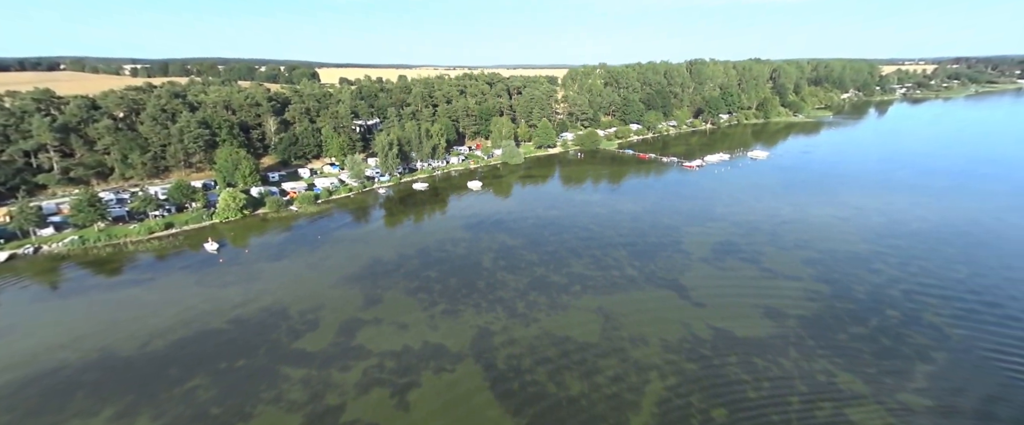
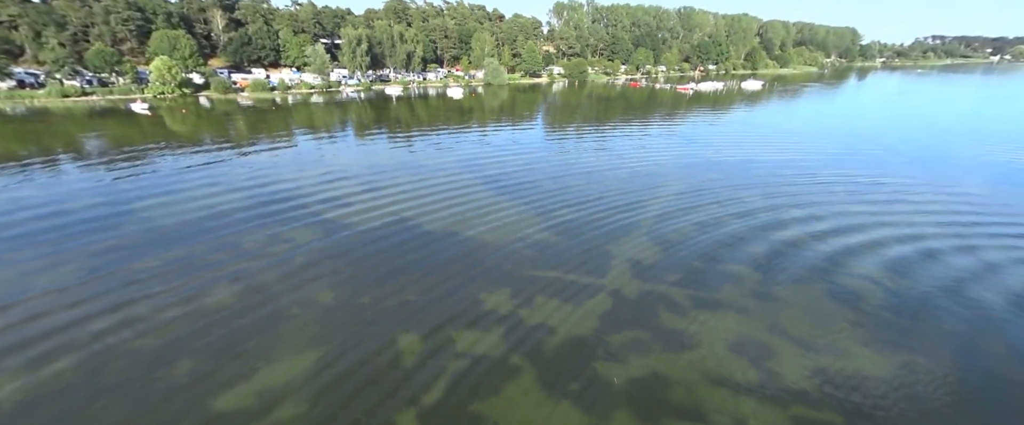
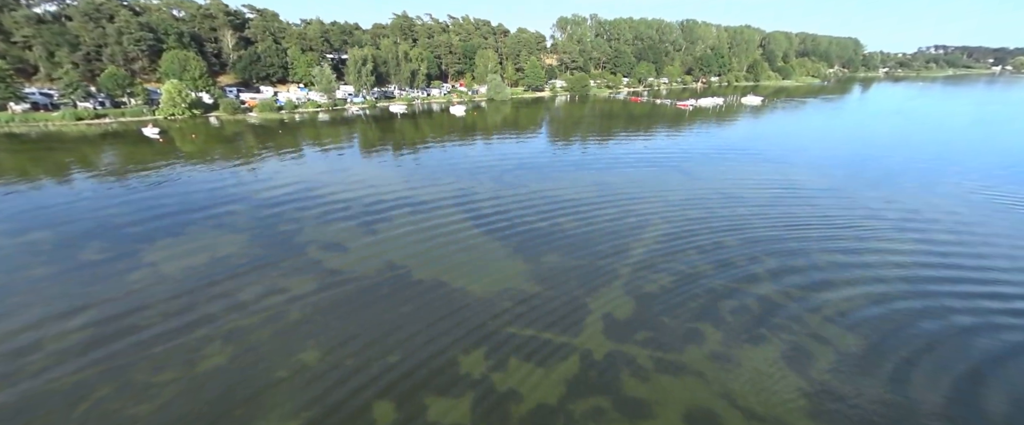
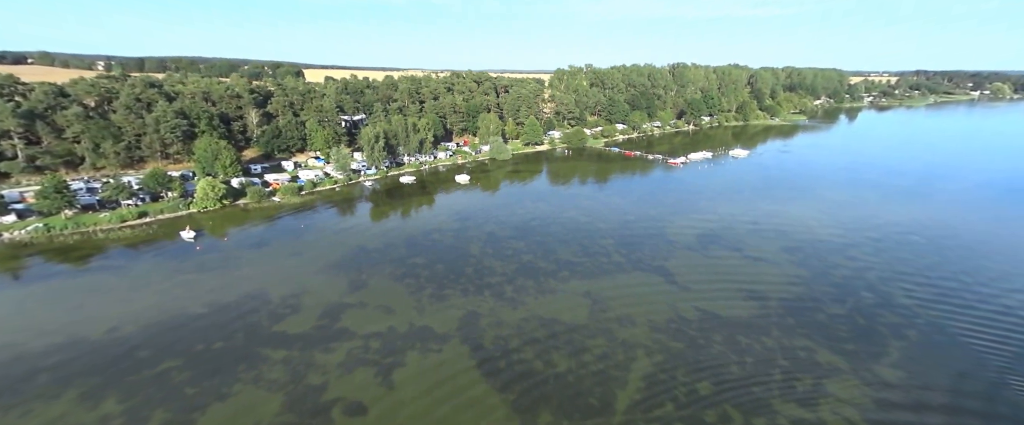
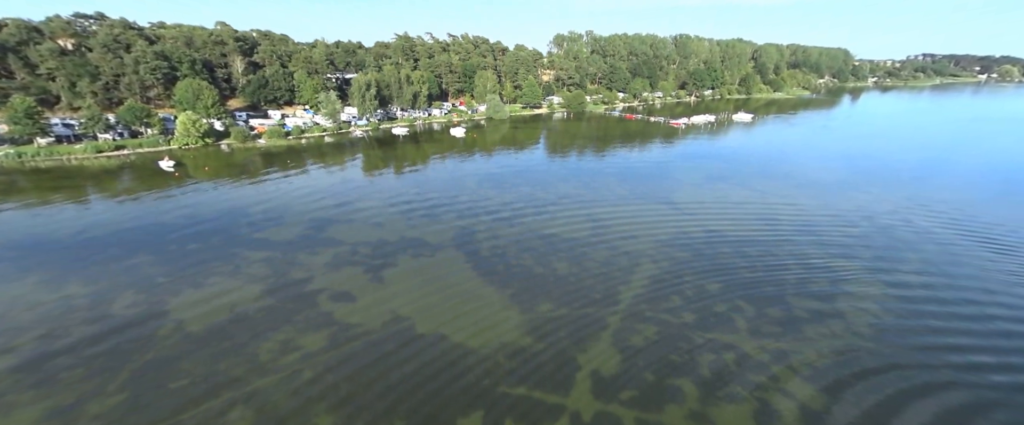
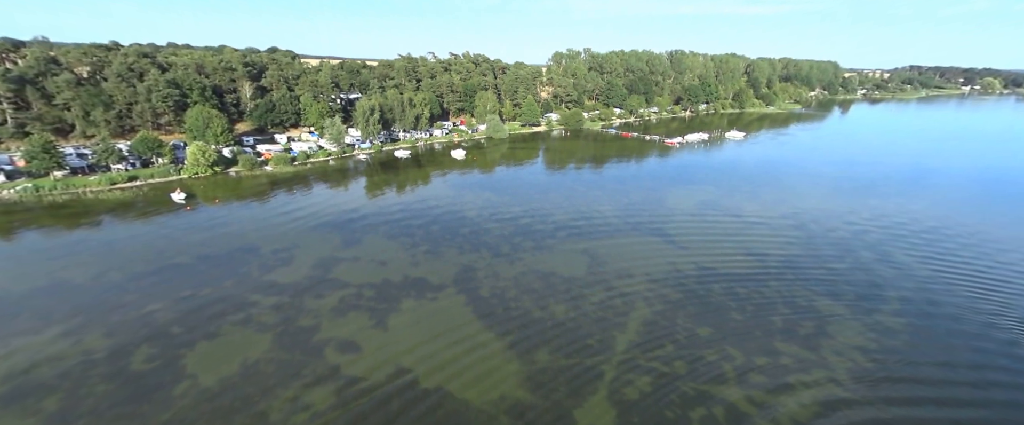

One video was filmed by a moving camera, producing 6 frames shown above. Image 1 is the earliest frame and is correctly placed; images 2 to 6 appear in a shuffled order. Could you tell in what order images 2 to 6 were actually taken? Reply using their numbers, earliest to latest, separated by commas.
4, 6, 5, 3, 2
